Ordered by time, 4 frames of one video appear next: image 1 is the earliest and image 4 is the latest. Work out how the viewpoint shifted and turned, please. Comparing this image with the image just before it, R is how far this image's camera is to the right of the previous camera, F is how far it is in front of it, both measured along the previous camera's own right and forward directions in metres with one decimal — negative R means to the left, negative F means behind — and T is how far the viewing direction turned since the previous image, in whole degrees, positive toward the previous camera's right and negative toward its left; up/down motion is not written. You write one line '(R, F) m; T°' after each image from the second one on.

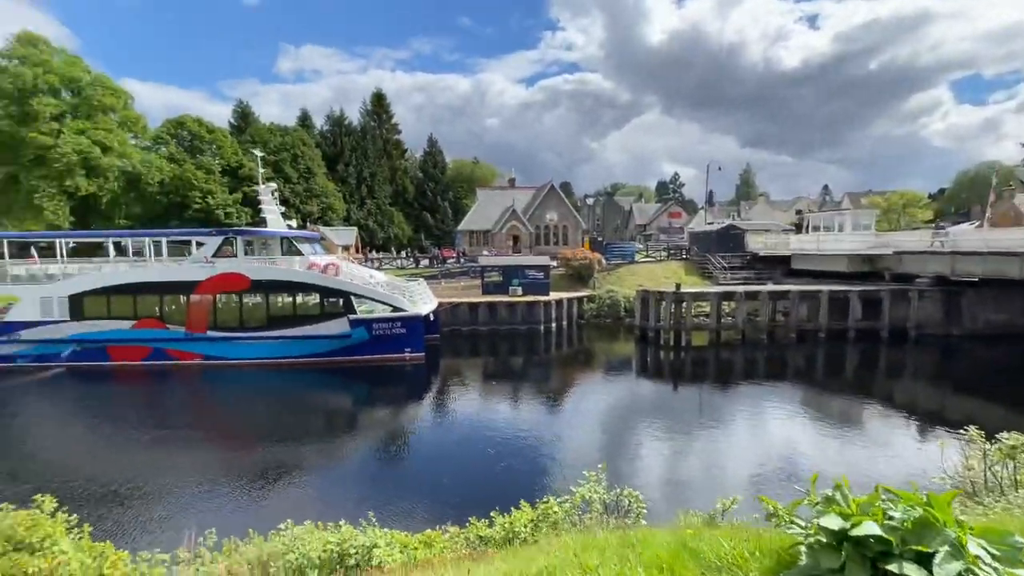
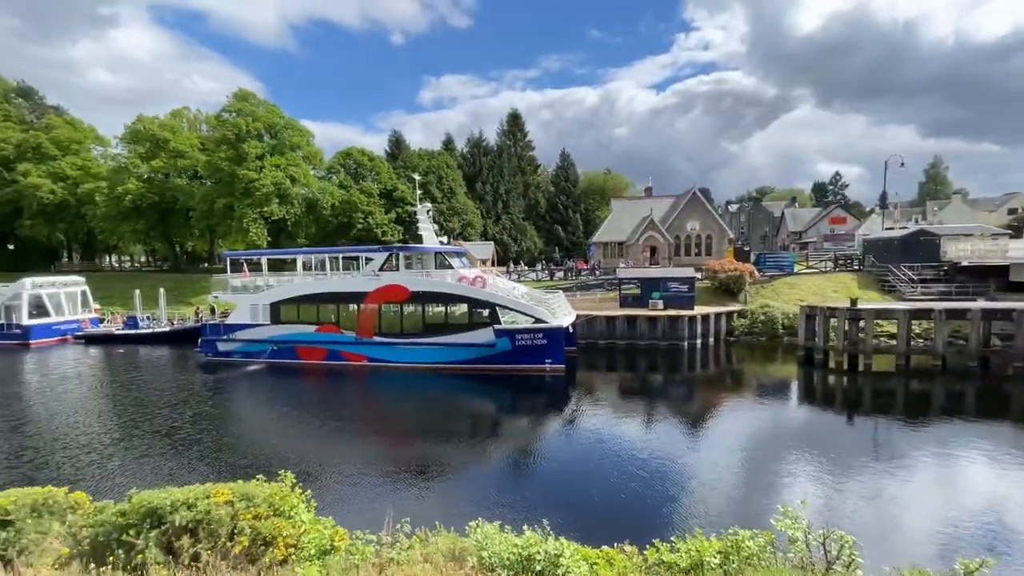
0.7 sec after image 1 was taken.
(-0.7, -0.2) m; -15°
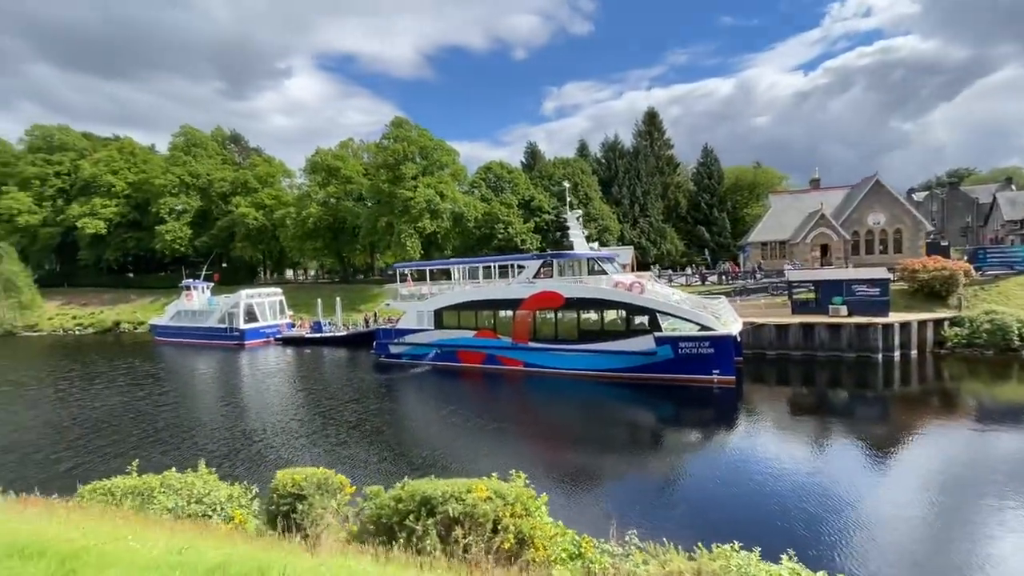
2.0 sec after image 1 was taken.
(-1.5, -0.1) m; -15°
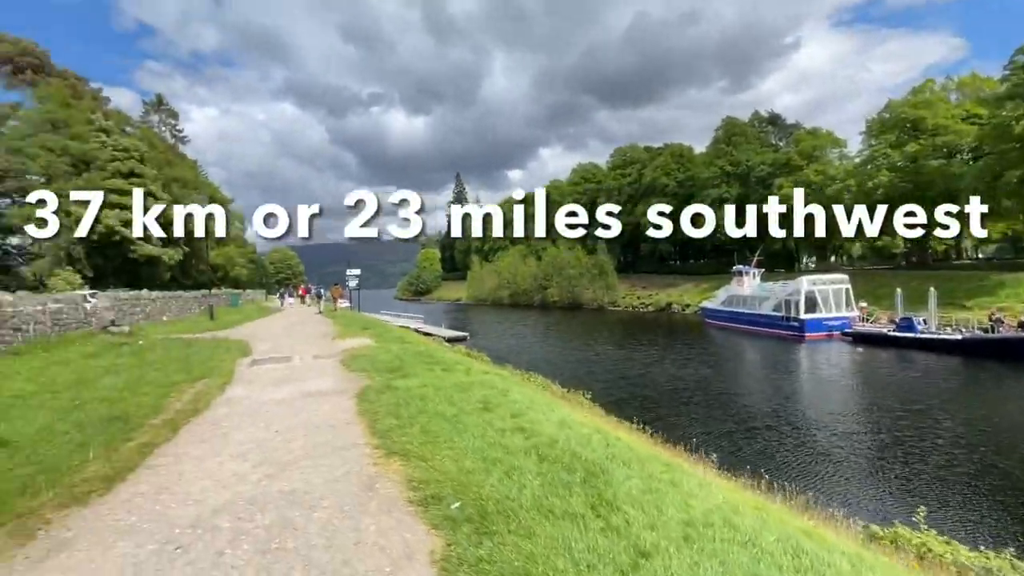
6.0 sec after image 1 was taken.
(-6.0, +1.0) m; -55°
